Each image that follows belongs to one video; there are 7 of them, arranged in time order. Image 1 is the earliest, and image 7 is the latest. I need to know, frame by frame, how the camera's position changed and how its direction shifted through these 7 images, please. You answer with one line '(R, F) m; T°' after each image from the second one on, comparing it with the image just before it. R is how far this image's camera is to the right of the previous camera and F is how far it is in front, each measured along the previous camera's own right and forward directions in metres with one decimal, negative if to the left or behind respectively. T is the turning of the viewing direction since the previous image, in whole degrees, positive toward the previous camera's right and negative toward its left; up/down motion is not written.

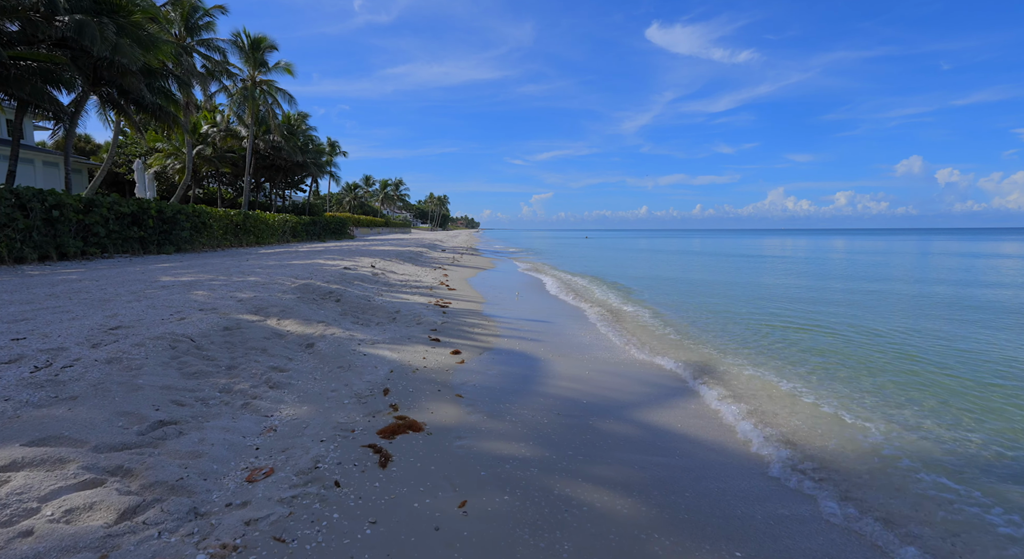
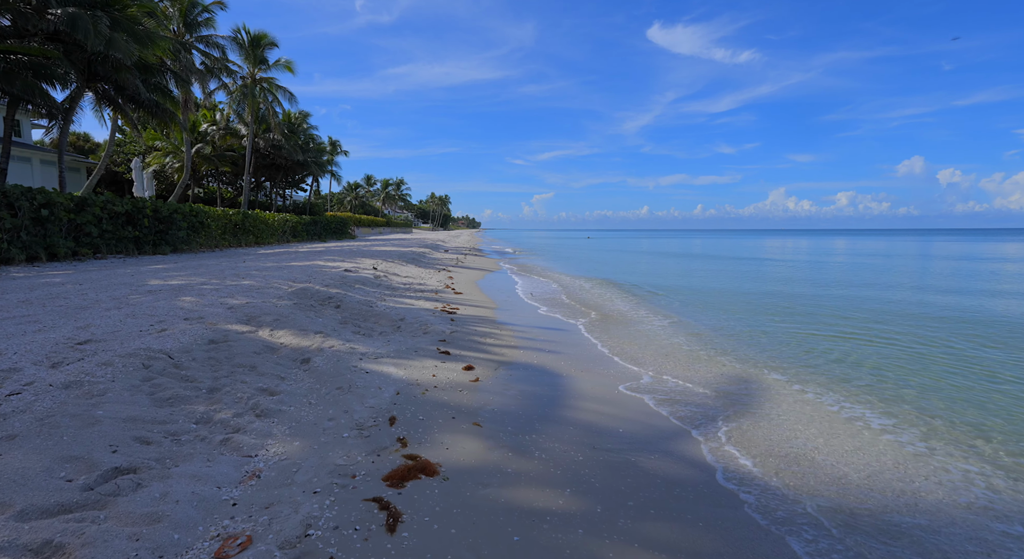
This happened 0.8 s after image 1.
(-0.2, +0.7) m; 0°
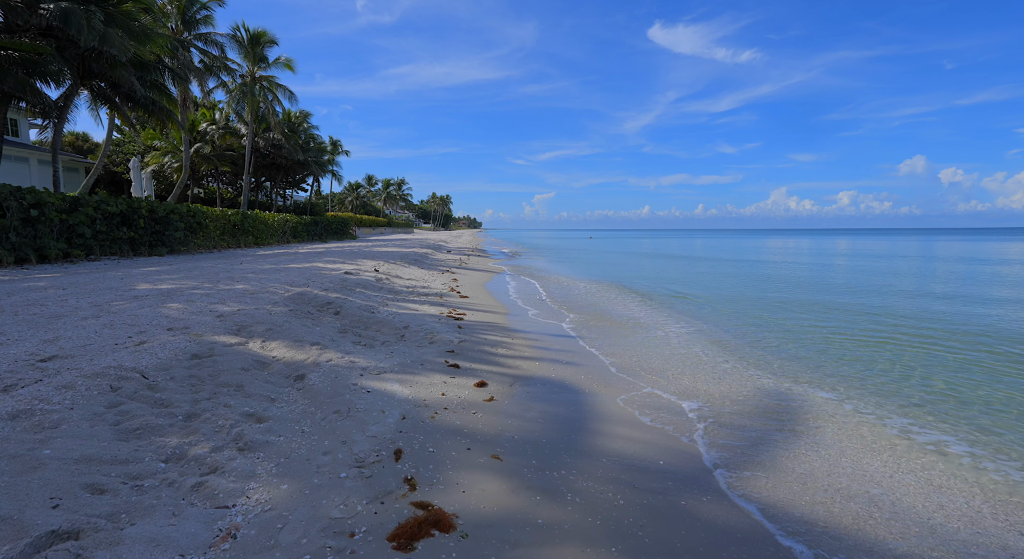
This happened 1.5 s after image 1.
(-0.2, +0.6) m; 0°
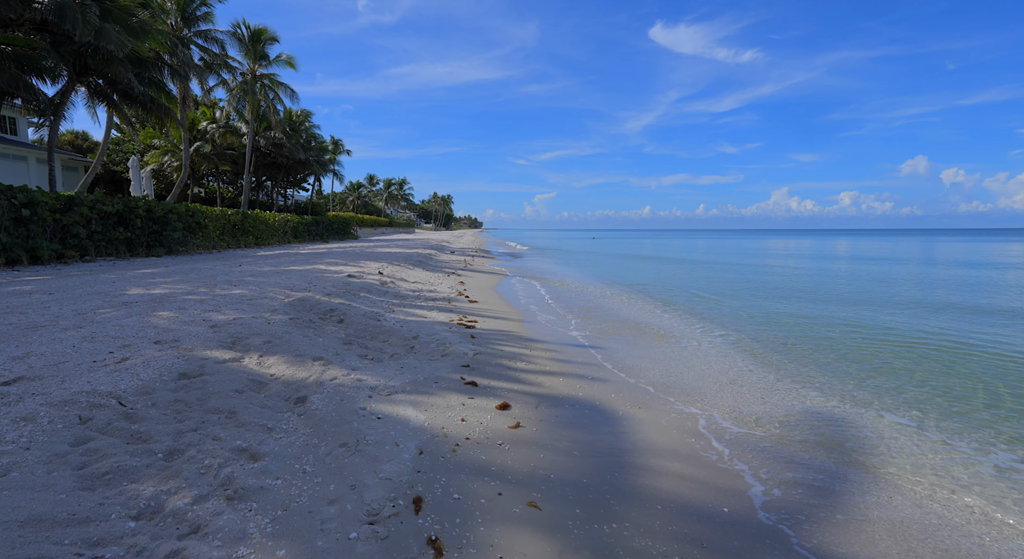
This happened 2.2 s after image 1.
(-0.2, +0.6) m; 0°
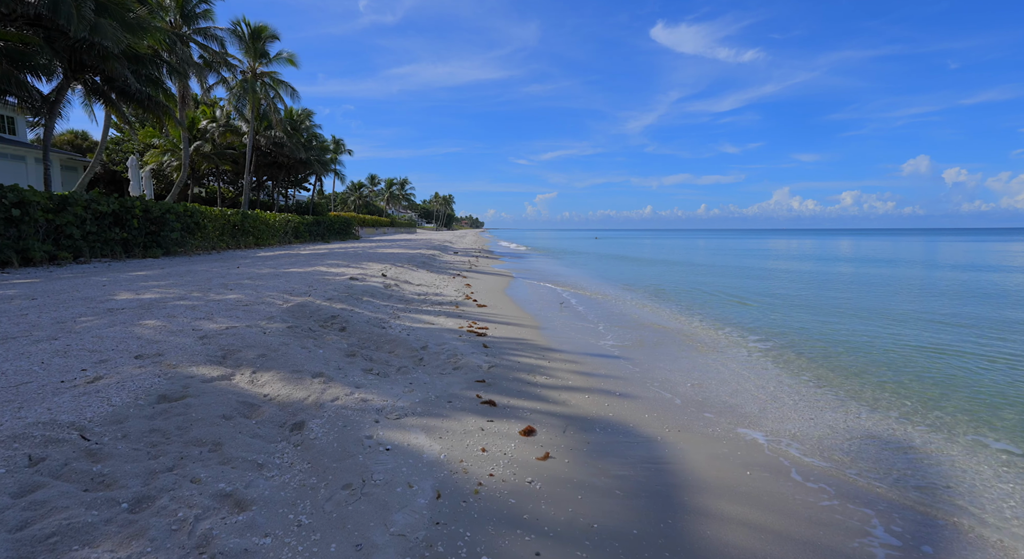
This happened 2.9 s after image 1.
(-0.2, +0.6) m; 0°
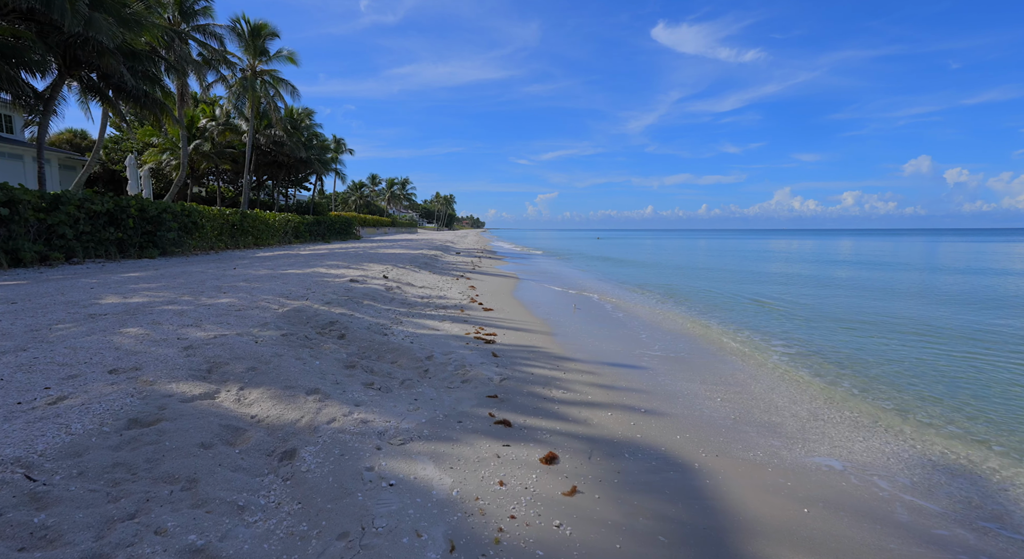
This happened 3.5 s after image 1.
(-0.1, +0.5) m; 0°
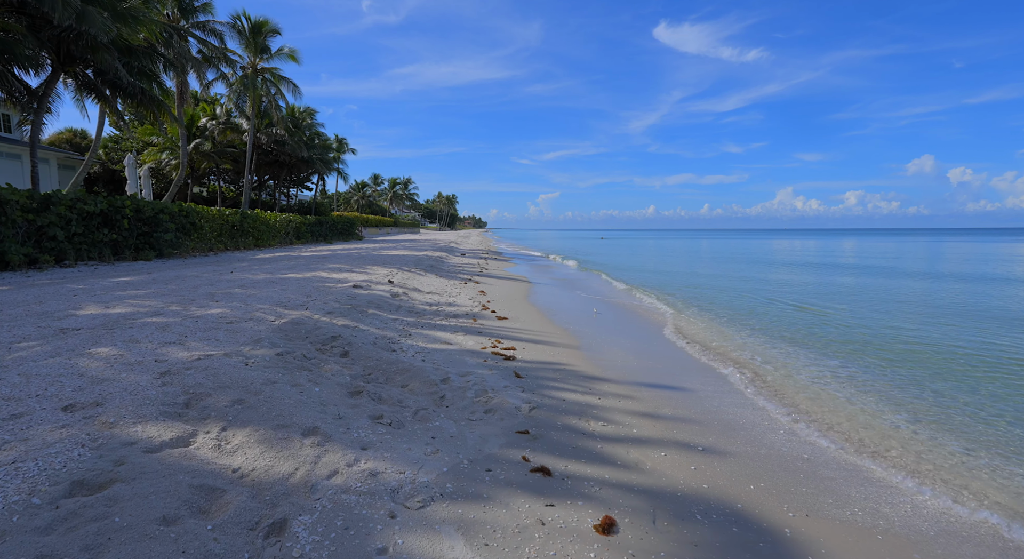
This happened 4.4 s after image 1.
(-0.3, +0.8) m; 0°
